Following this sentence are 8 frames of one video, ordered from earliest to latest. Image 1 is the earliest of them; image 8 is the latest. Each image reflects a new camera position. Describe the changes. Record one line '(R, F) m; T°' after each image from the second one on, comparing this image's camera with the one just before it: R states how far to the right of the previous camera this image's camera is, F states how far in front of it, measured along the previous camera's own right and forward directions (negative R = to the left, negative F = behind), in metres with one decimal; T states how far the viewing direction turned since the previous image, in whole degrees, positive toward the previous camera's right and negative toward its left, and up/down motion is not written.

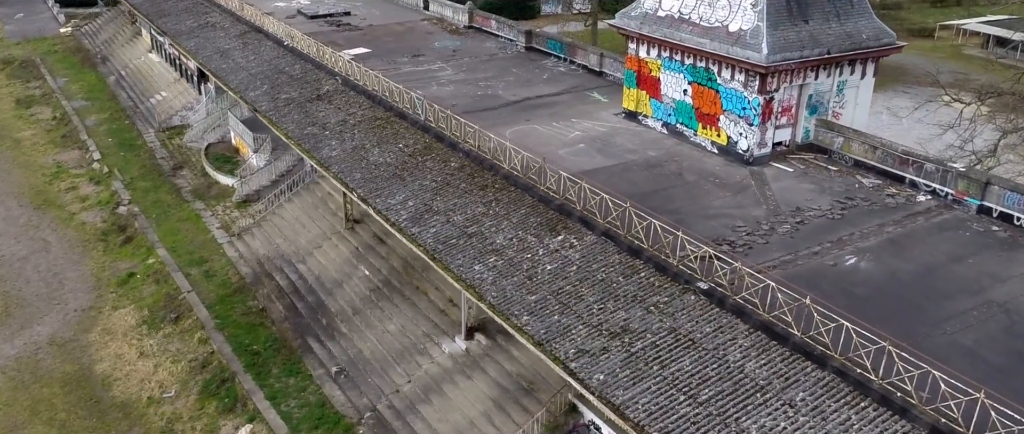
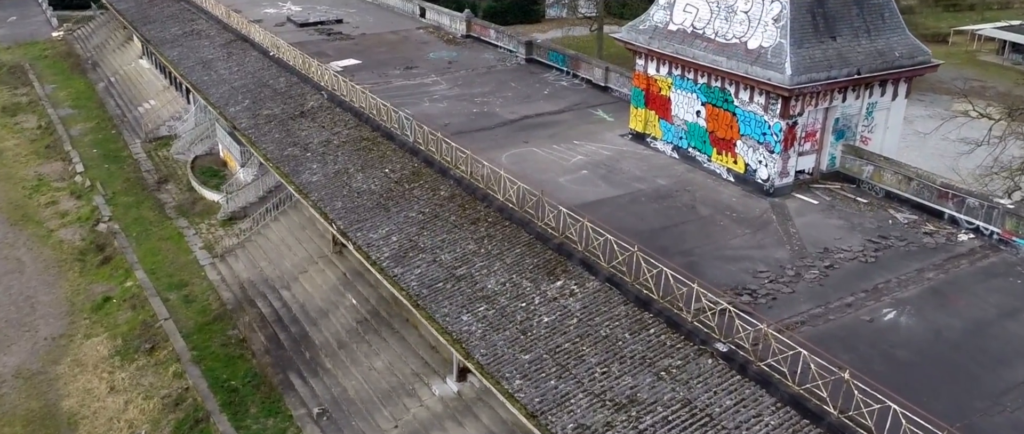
(+0.2, +1.9) m; 0°
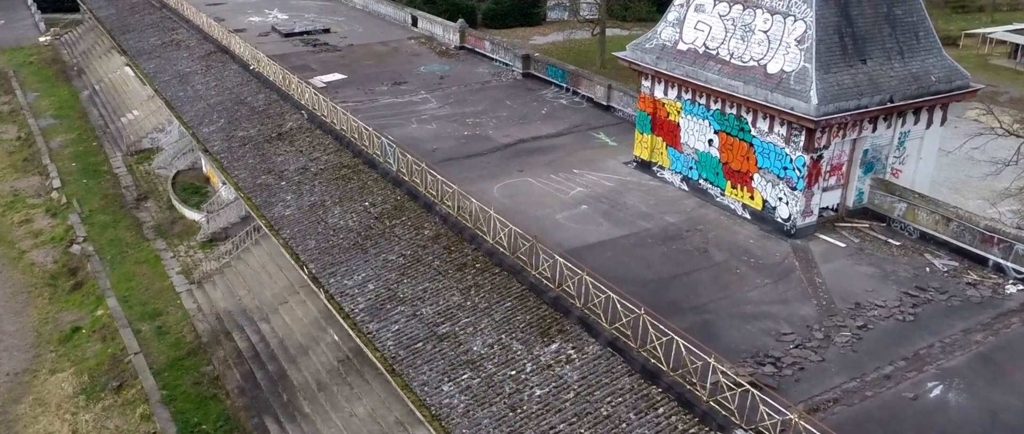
(+0.2, +1.9) m; 0°
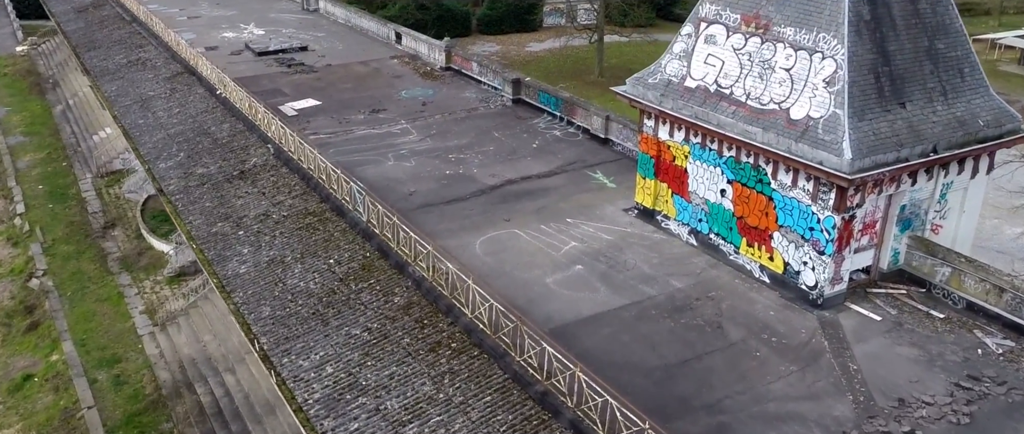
(+0.3, +2.2) m; 0°
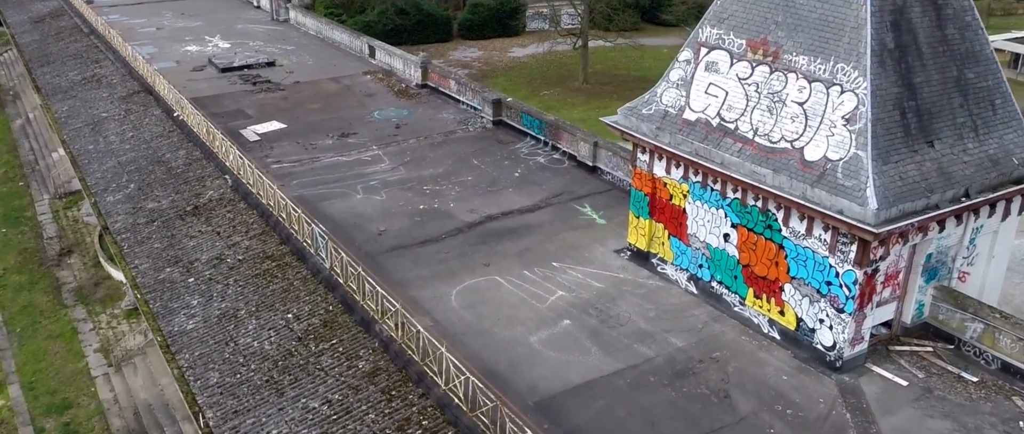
(+0.1, +1.7) m; +1°
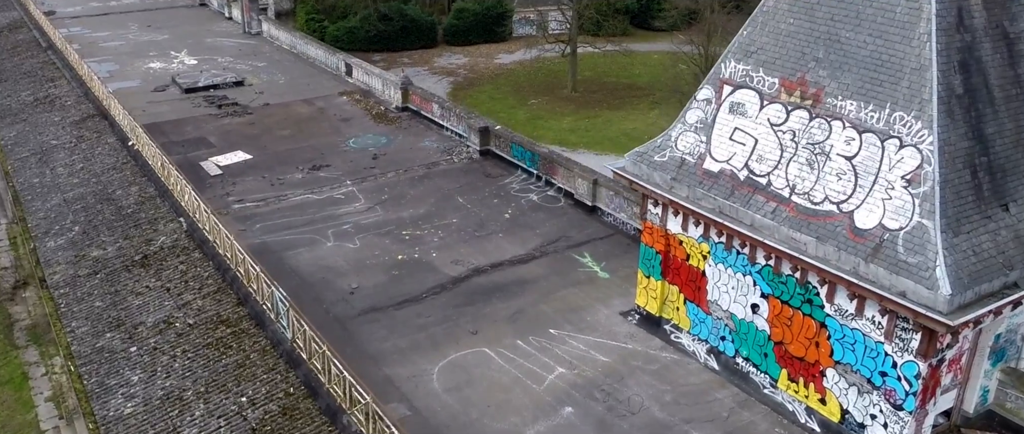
(0.0, +2.1) m; +1°
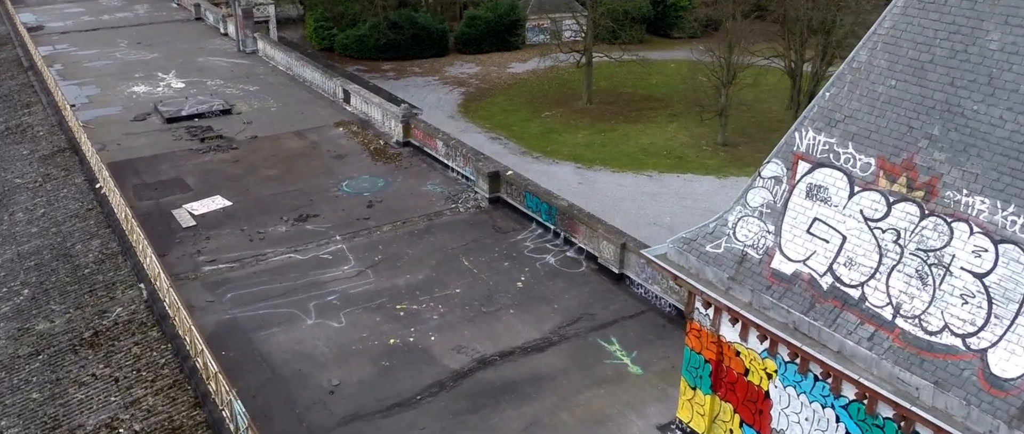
(0.0, +2.6) m; -1°
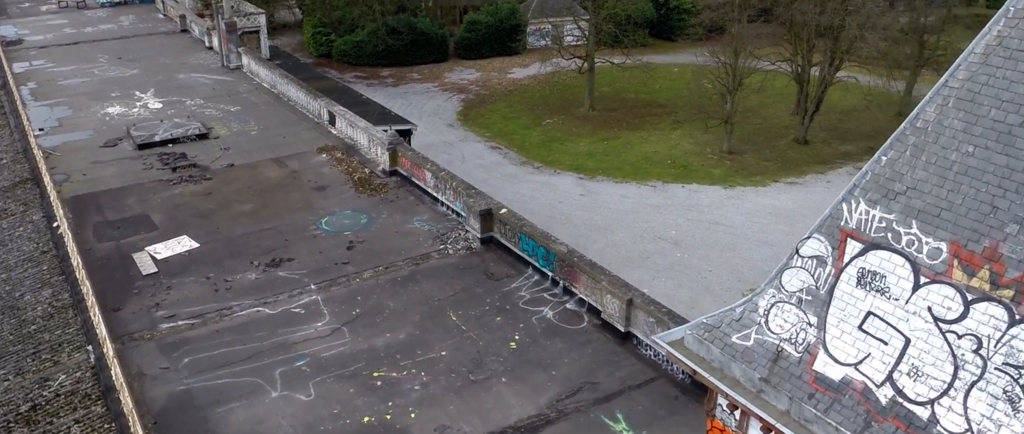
(+0.2, +1.7) m; 0°
